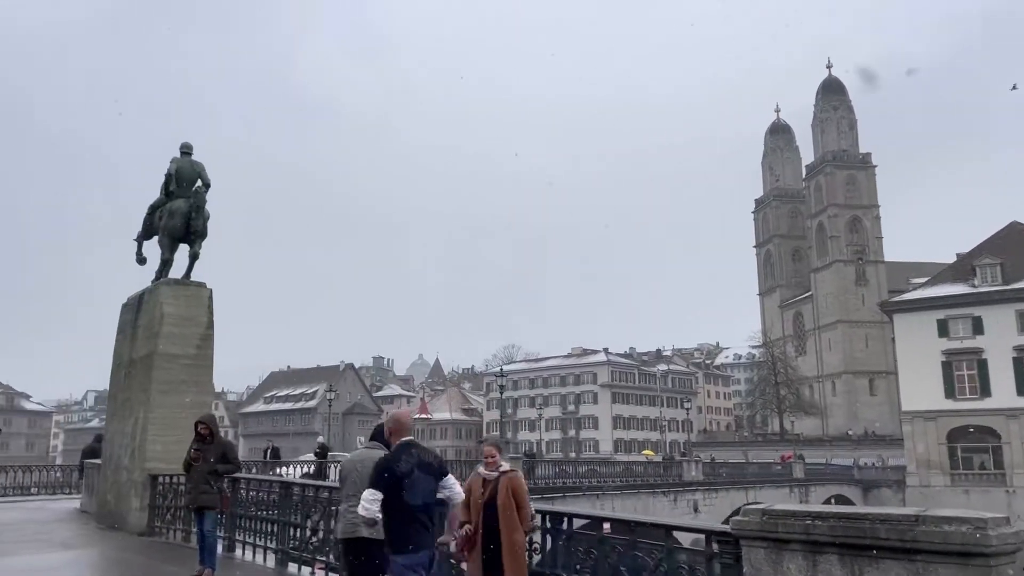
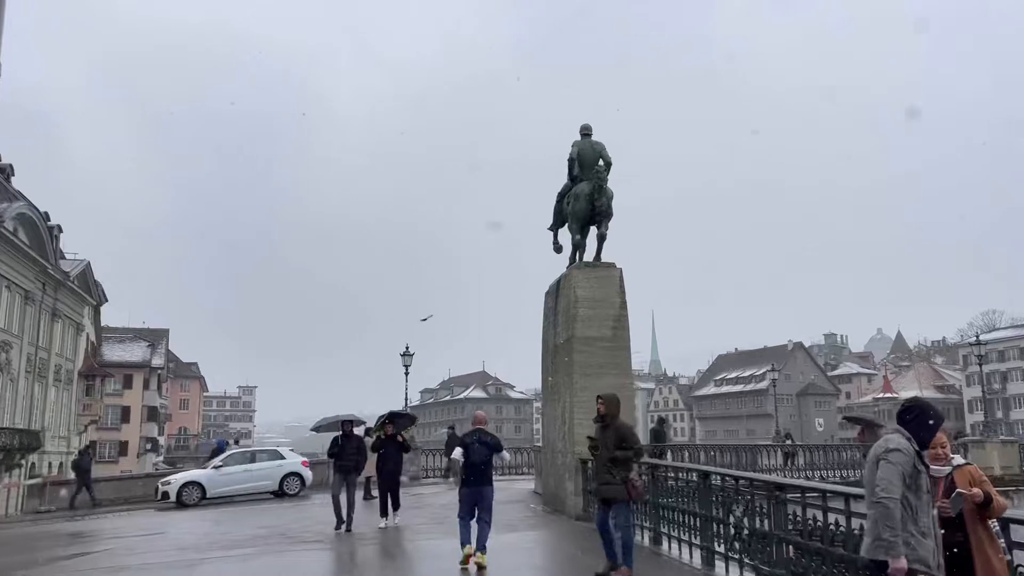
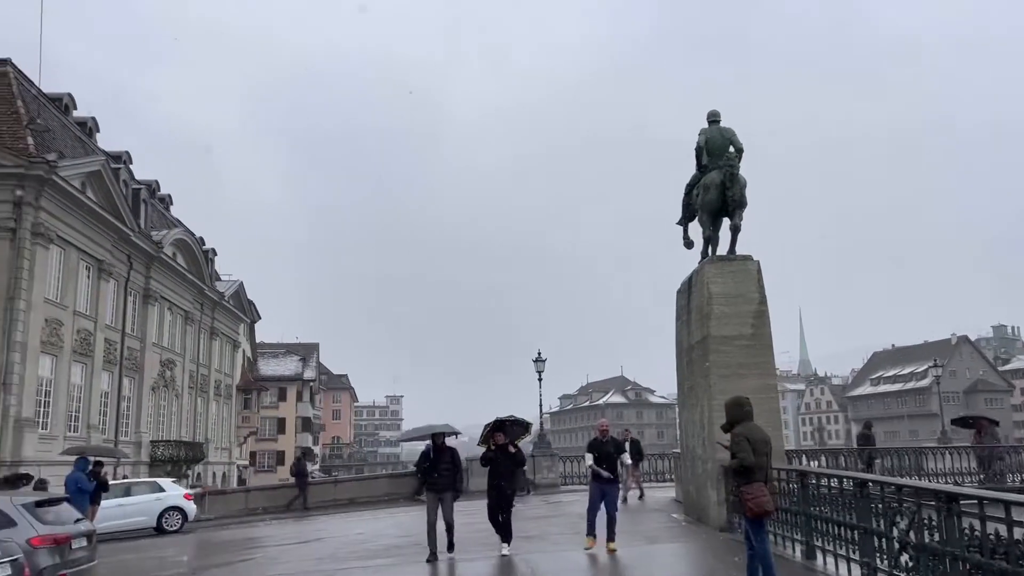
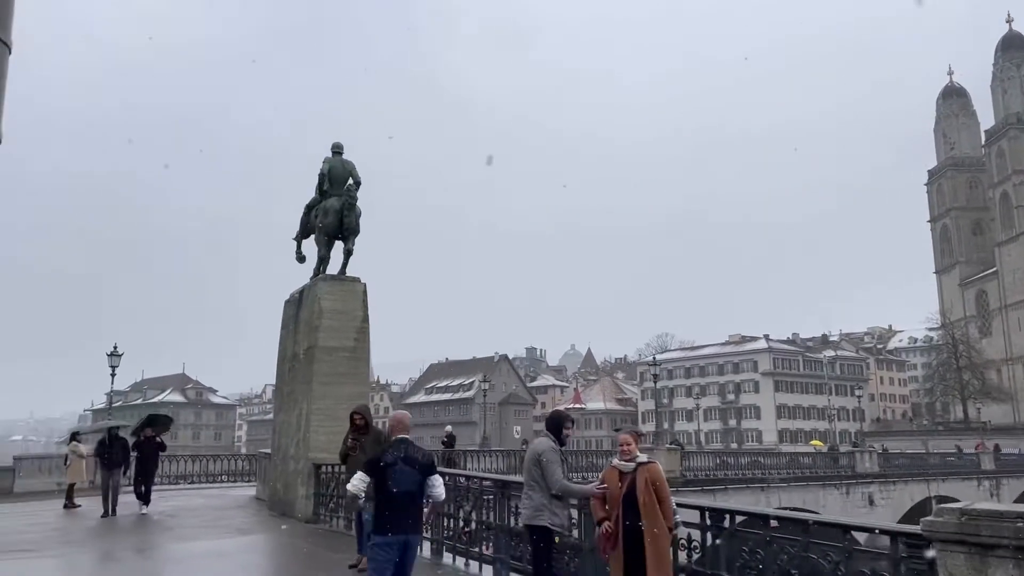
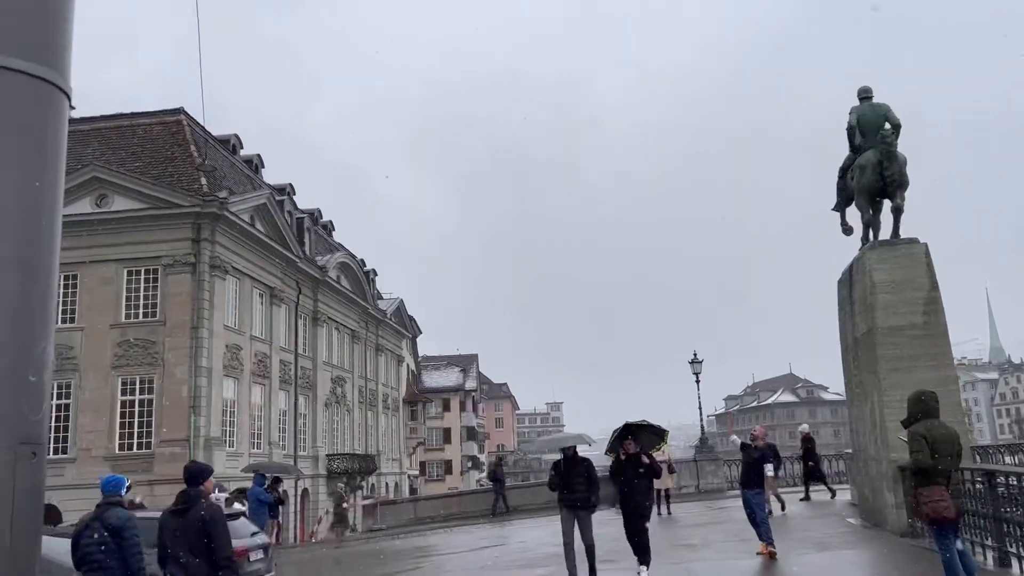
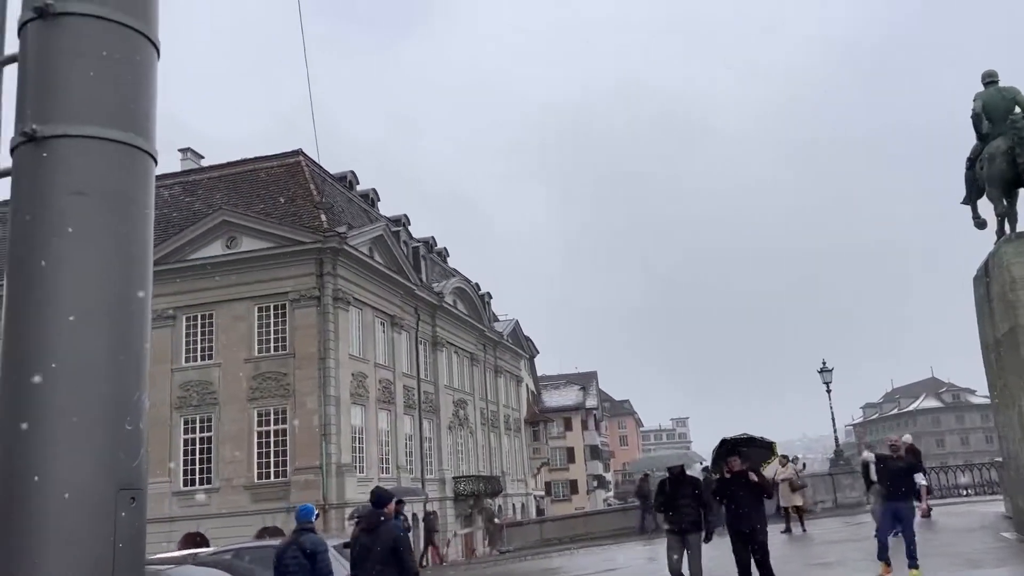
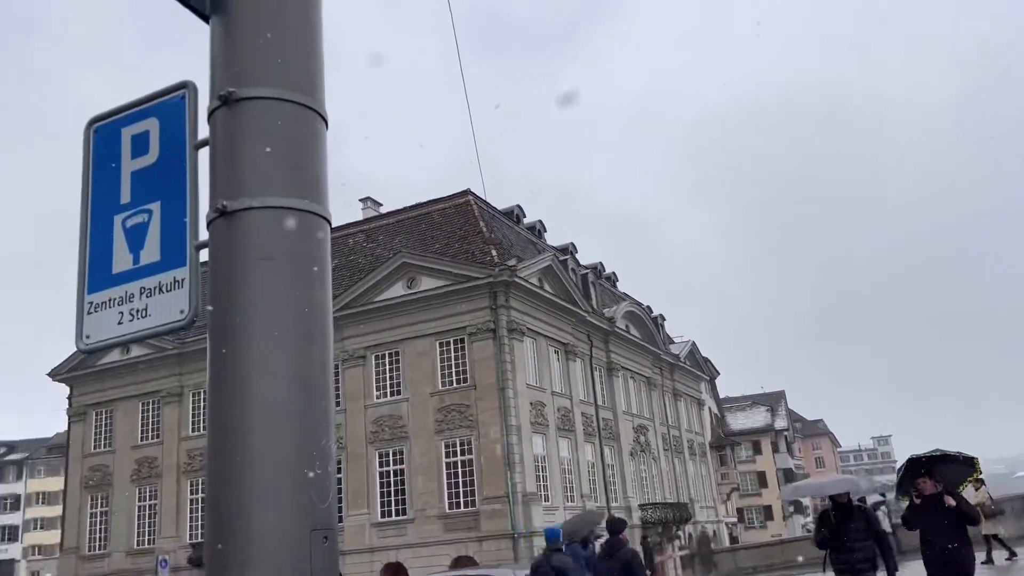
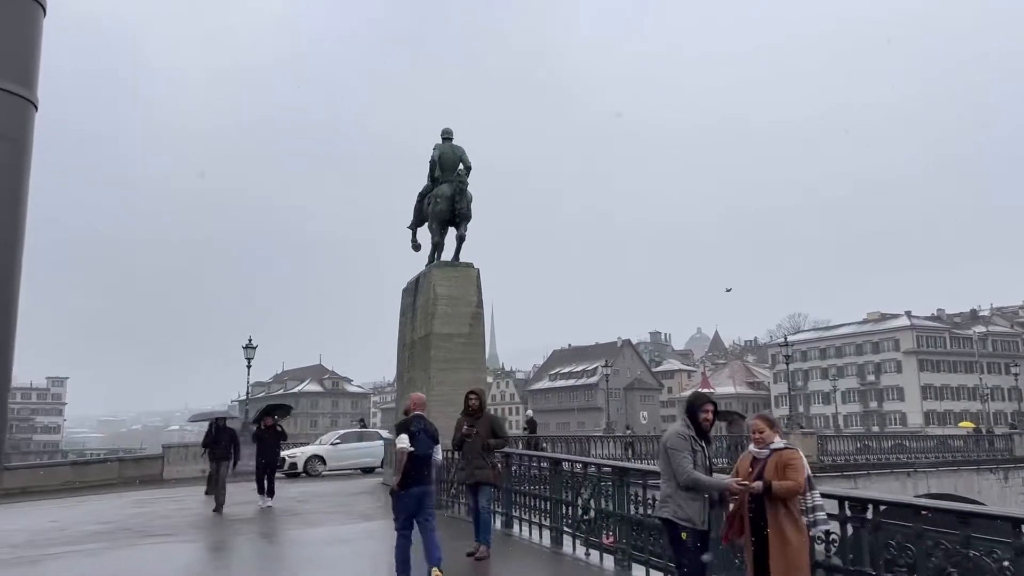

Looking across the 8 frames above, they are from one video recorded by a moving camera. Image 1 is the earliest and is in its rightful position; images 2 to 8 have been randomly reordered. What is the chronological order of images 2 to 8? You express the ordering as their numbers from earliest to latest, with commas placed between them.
4, 8, 2, 3, 5, 6, 7
